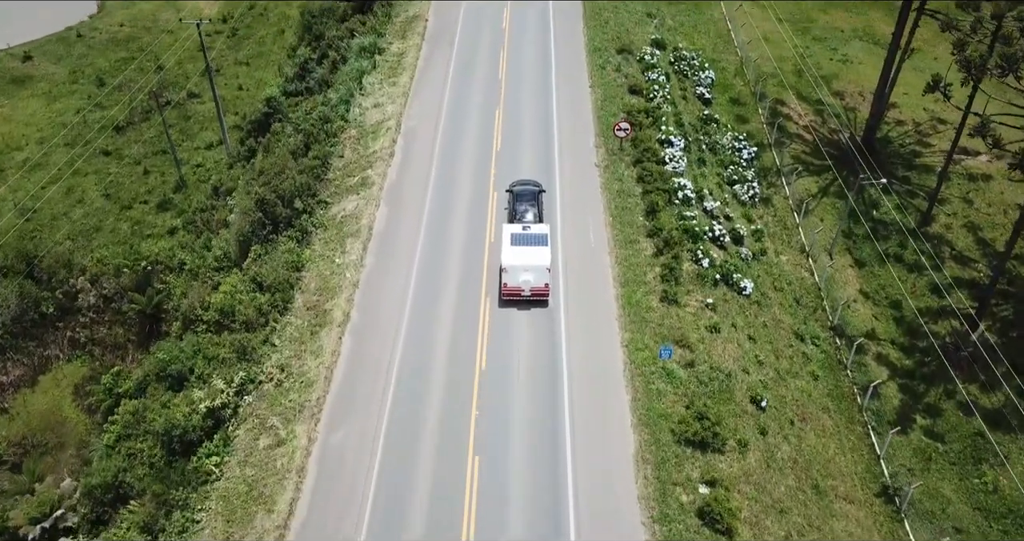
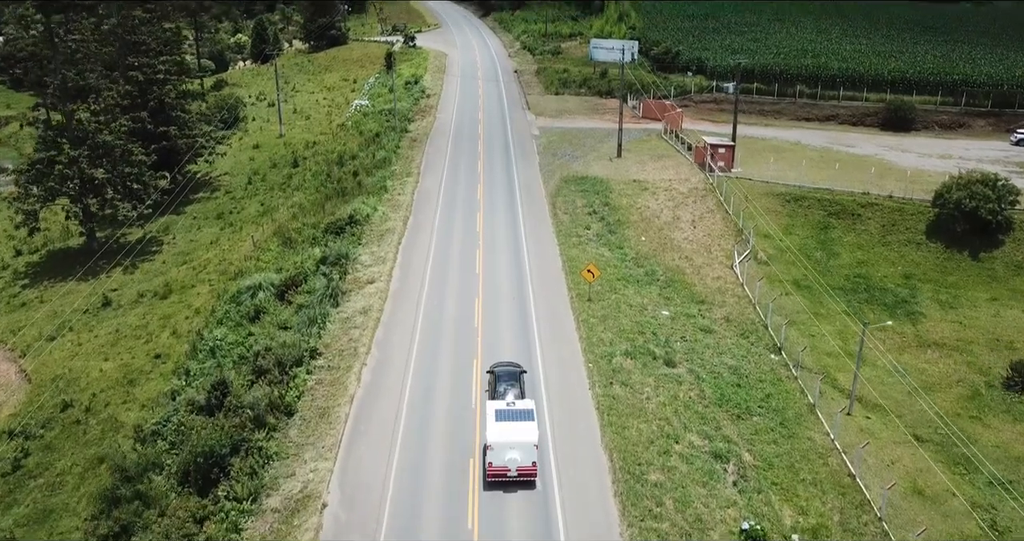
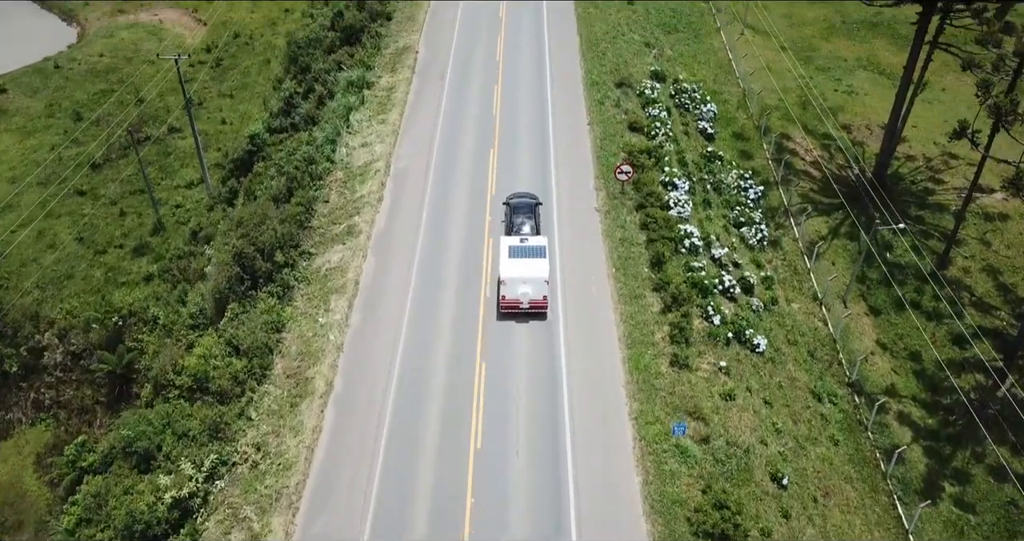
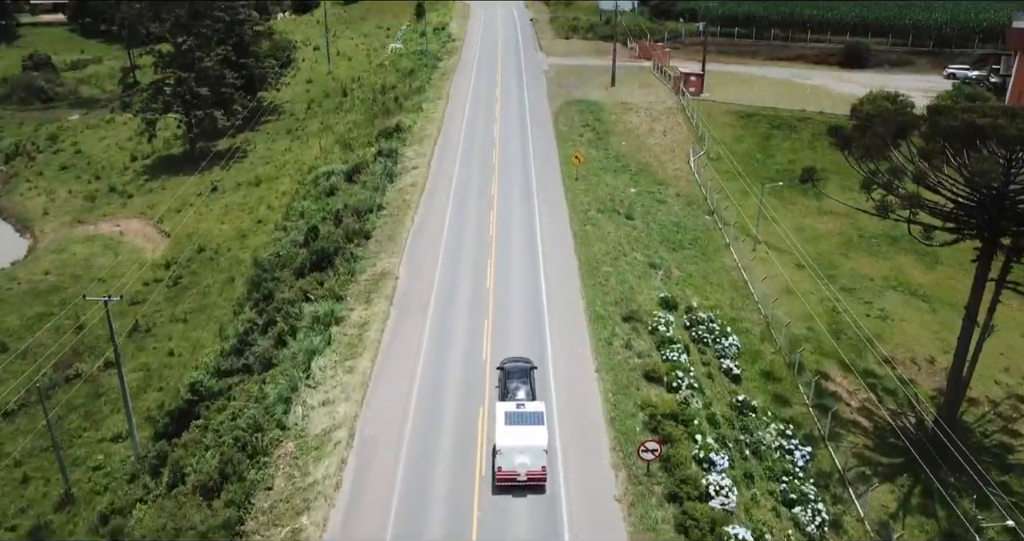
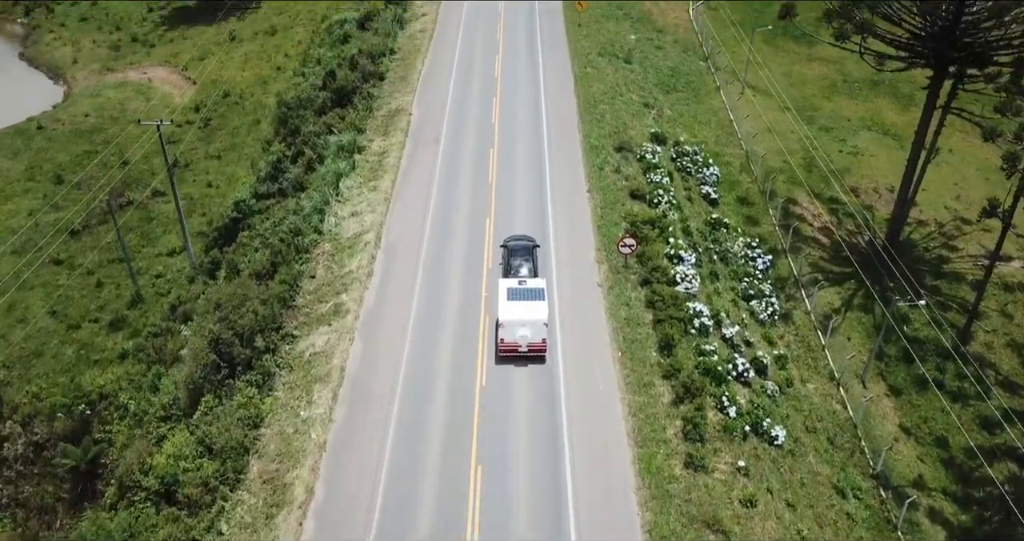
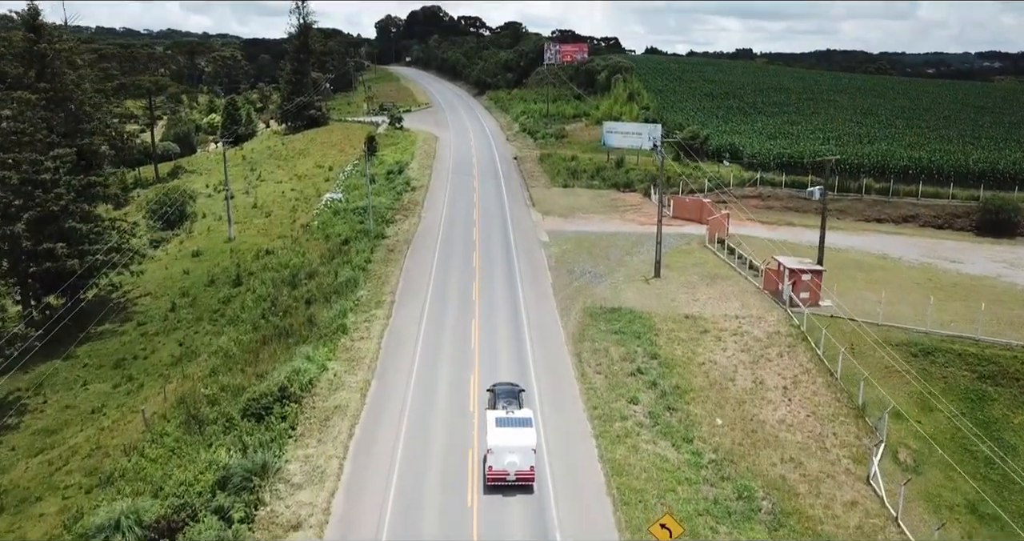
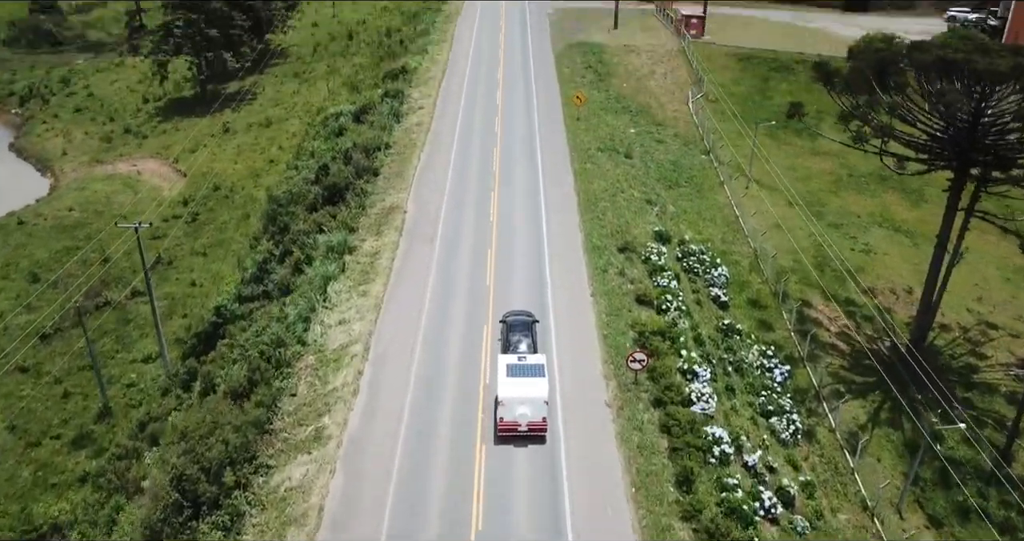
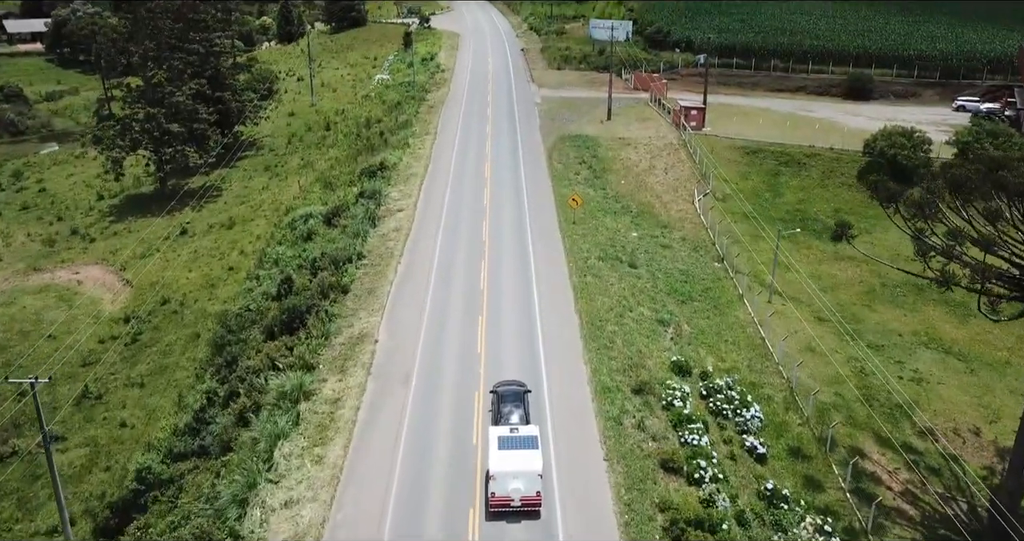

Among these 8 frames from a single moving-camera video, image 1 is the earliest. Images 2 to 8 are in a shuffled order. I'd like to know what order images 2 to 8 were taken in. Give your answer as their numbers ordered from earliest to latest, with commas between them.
3, 5, 7, 4, 8, 2, 6
